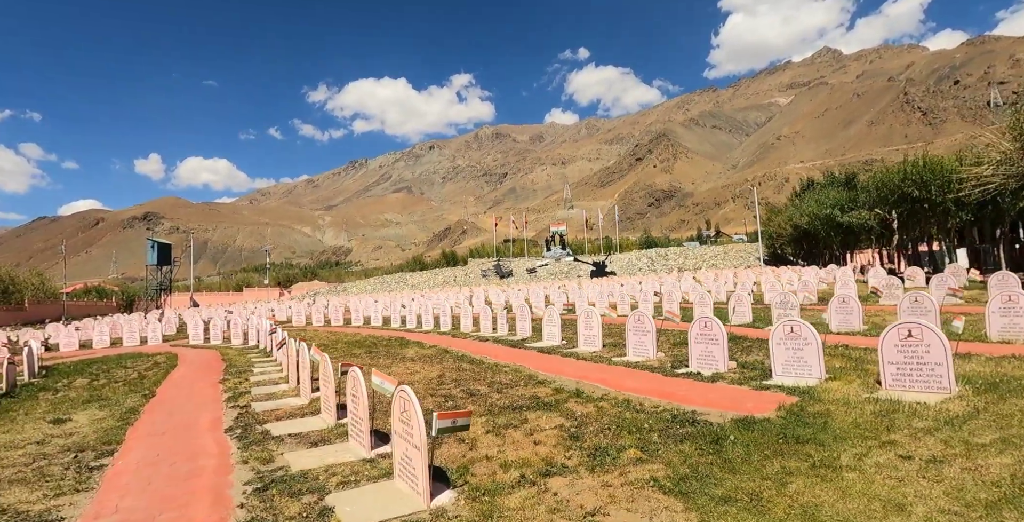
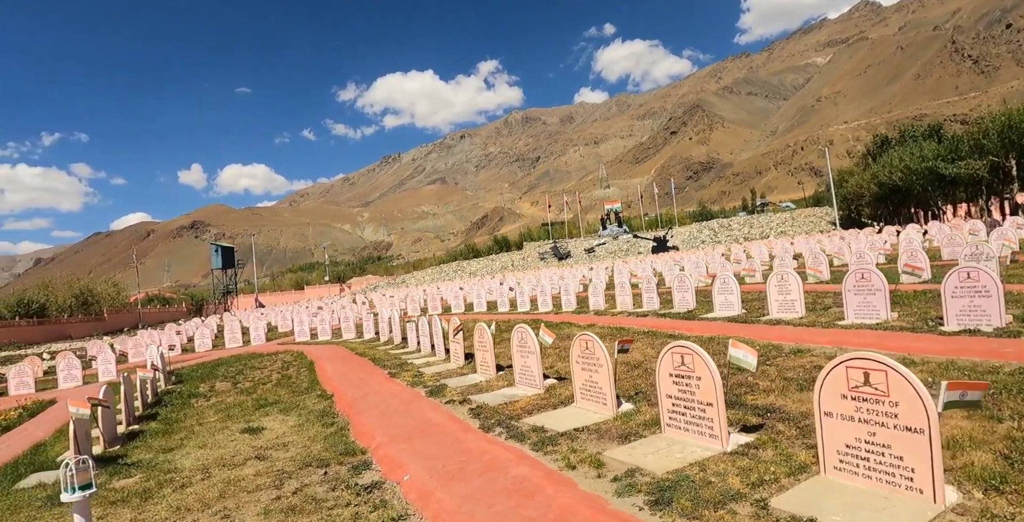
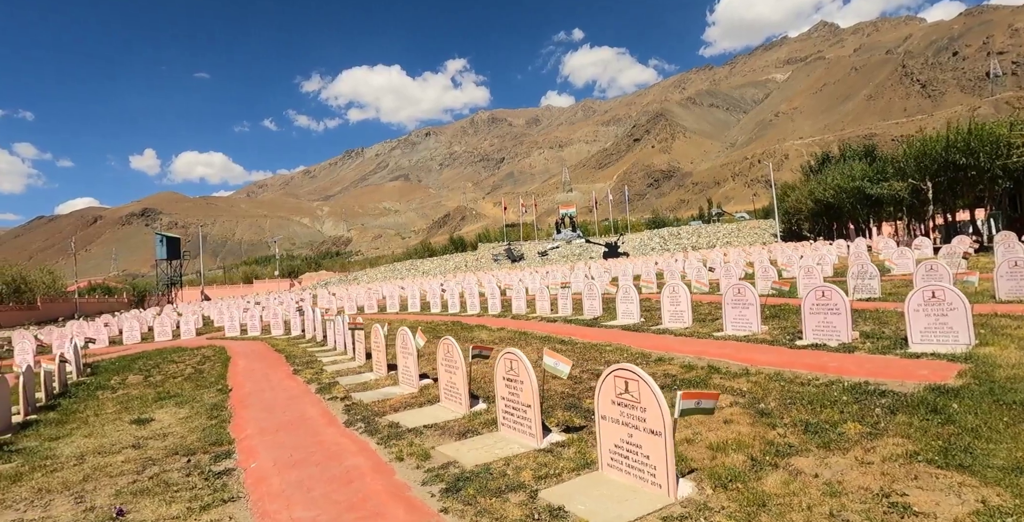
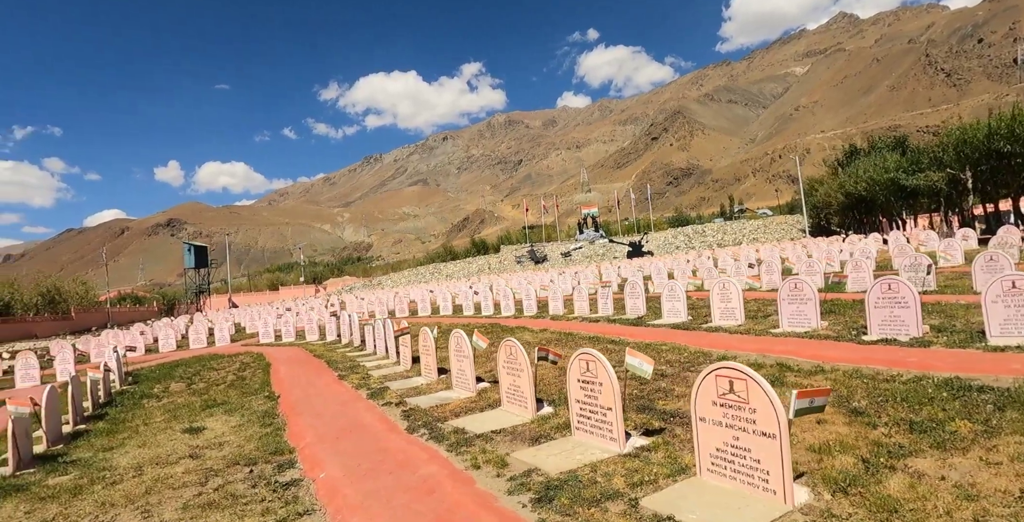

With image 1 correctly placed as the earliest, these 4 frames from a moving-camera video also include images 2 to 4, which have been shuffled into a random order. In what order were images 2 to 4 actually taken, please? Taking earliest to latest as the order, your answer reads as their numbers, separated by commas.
3, 4, 2
